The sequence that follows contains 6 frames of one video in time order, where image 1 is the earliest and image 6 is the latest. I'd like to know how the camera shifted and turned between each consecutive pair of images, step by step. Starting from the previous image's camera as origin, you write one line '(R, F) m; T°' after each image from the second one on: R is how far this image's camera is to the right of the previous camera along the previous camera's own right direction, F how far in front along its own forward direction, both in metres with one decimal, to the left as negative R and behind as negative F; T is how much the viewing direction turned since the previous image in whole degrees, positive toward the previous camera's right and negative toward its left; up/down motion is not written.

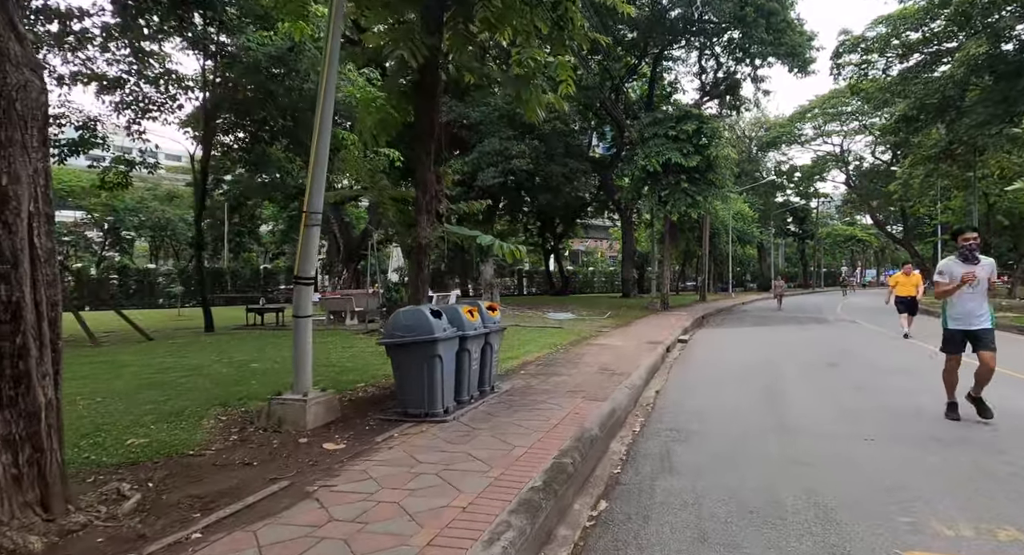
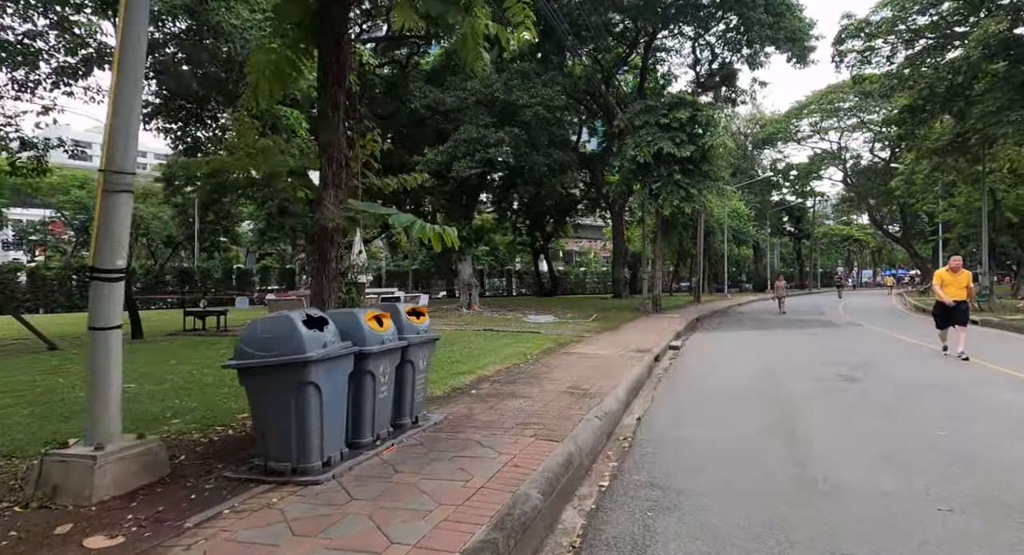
(+0.5, +1.9) m; 0°
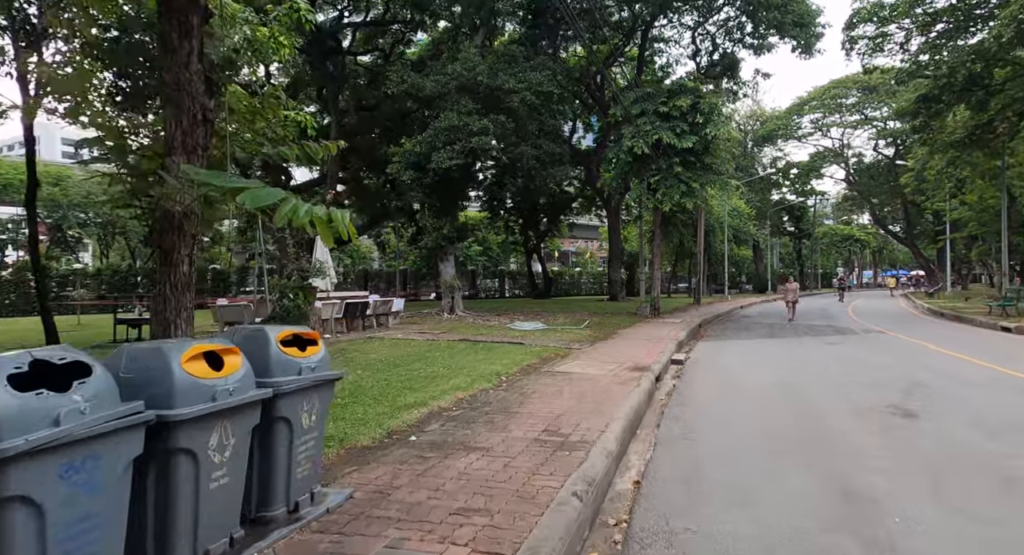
(+0.4, +2.0) m; 0°
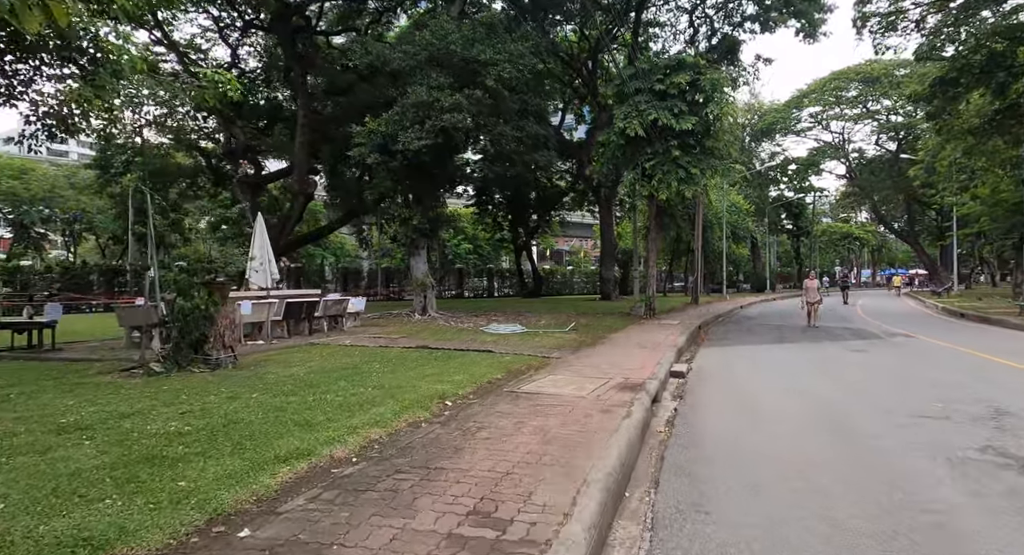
(+0.5, +2.4) m; 0°
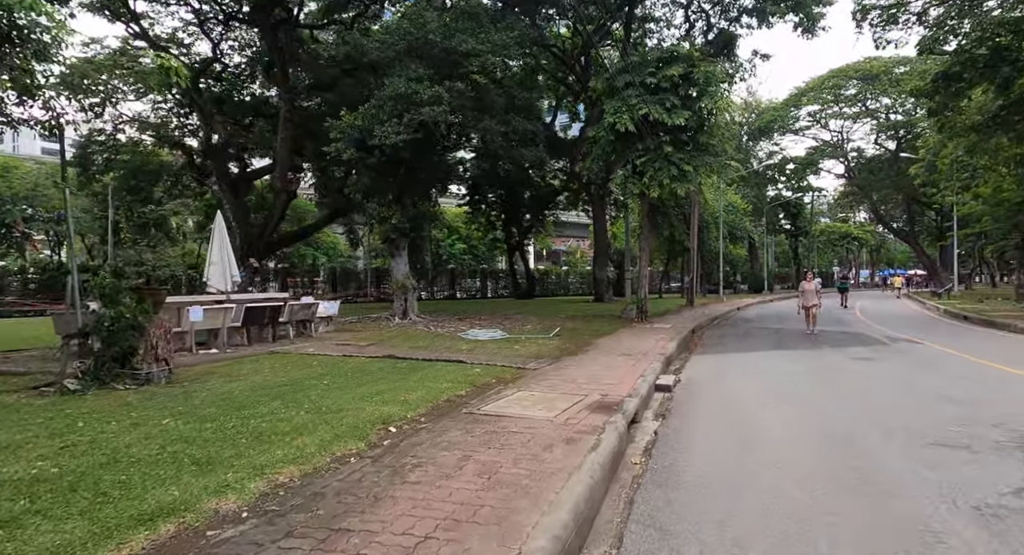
(+0.4, +0.9) m; 0°
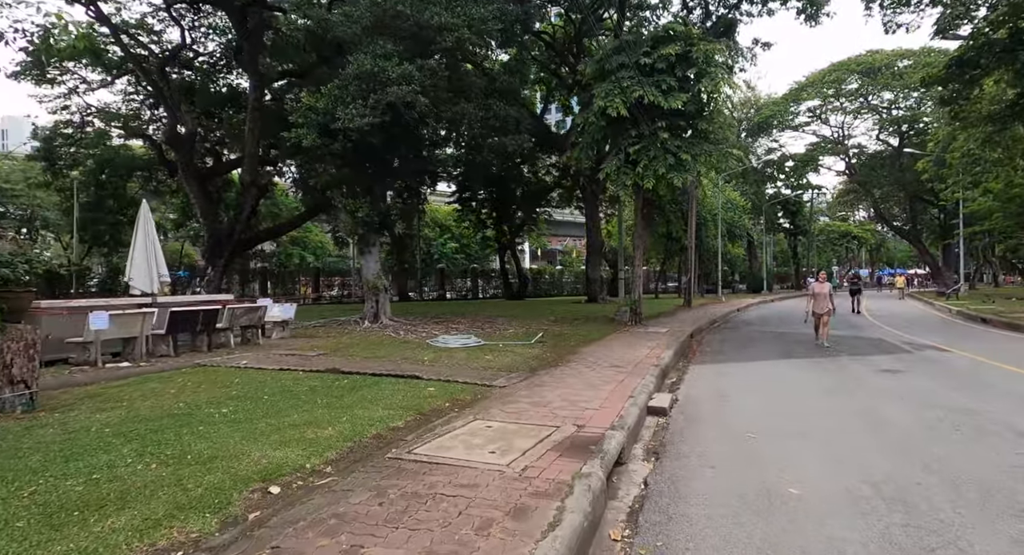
(+0.4, +1.8) m; 0°
